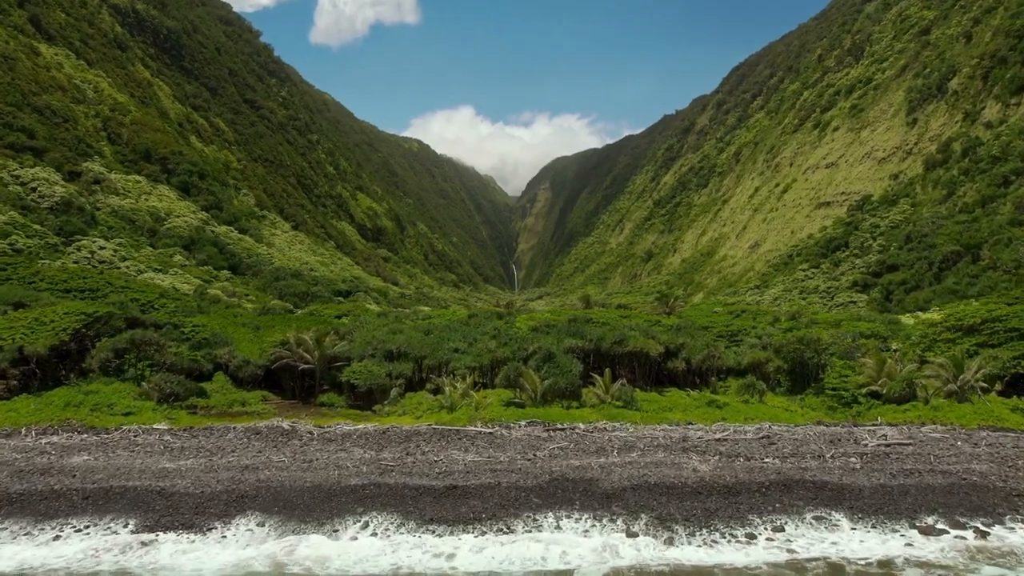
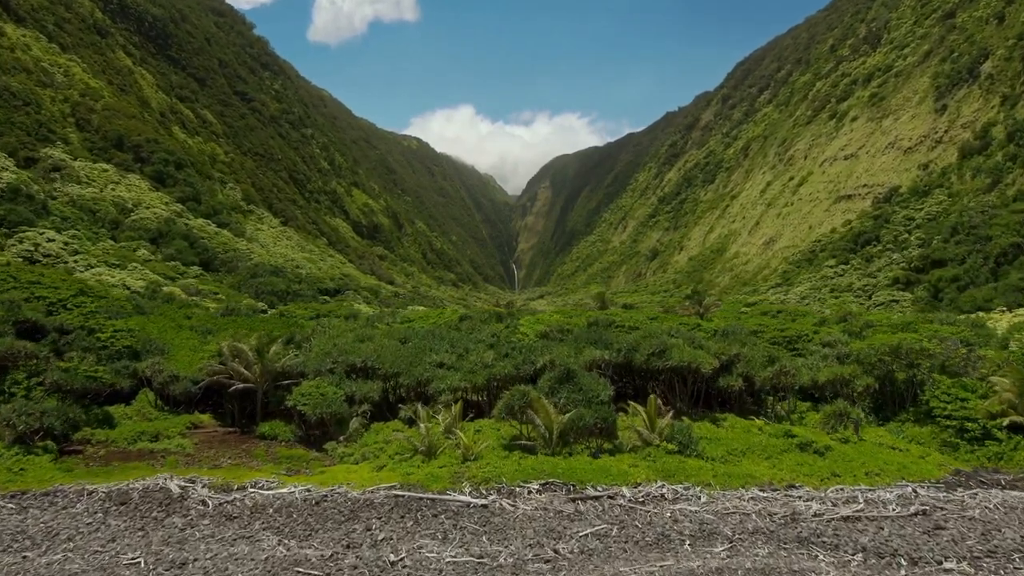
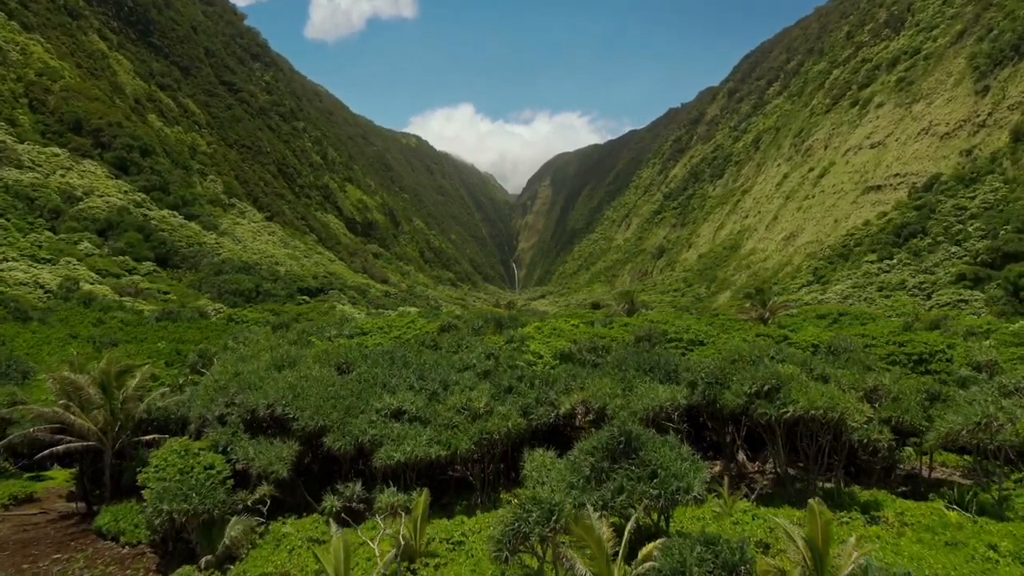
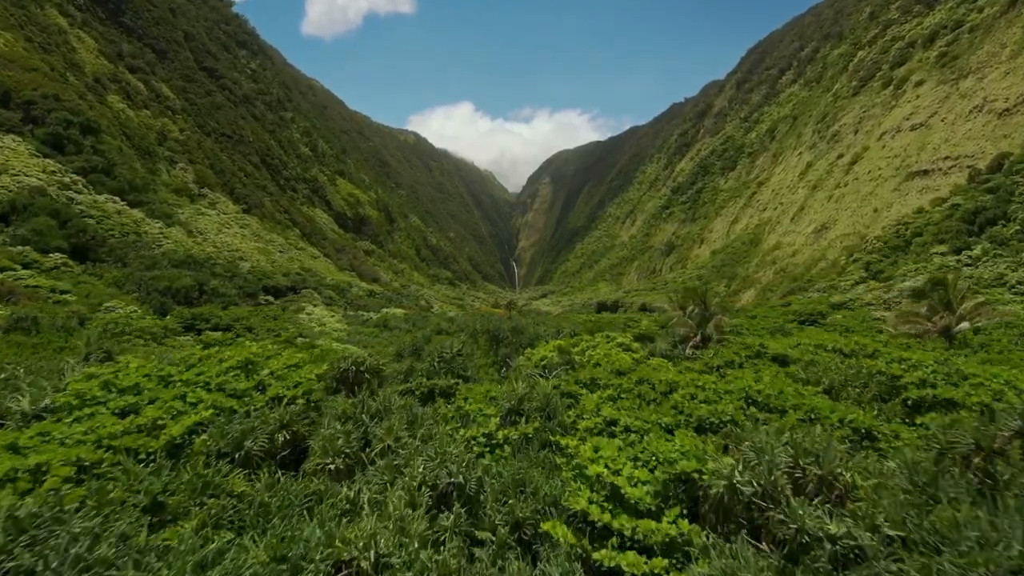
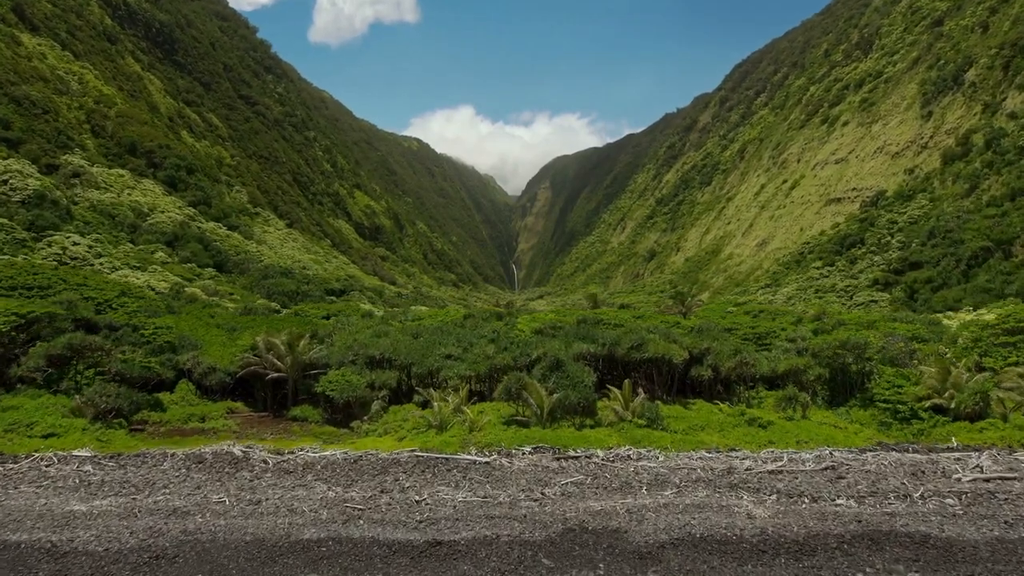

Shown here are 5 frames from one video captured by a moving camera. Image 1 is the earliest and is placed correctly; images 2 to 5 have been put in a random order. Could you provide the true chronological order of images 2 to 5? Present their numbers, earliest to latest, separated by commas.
5, 2, 3, 4
